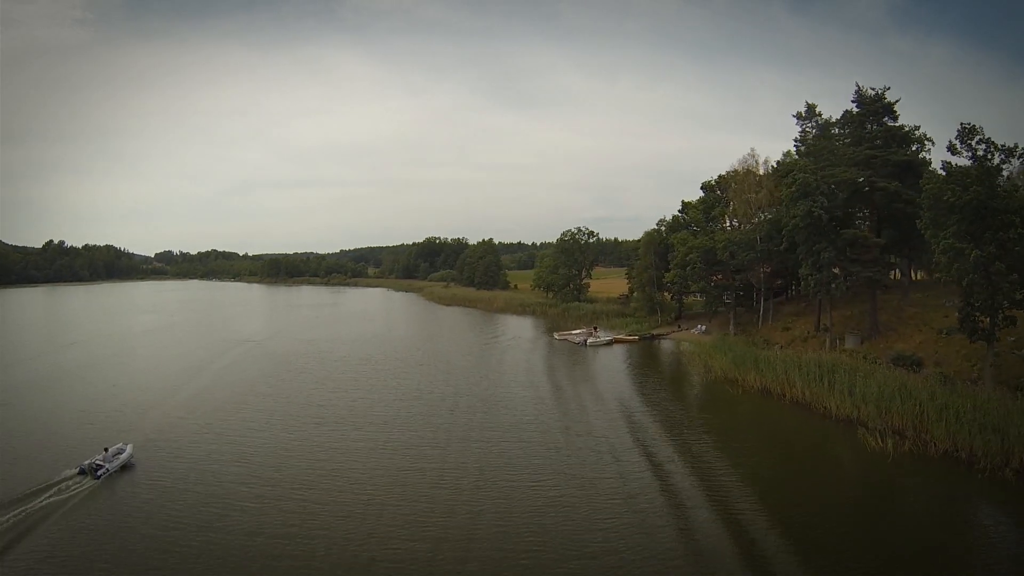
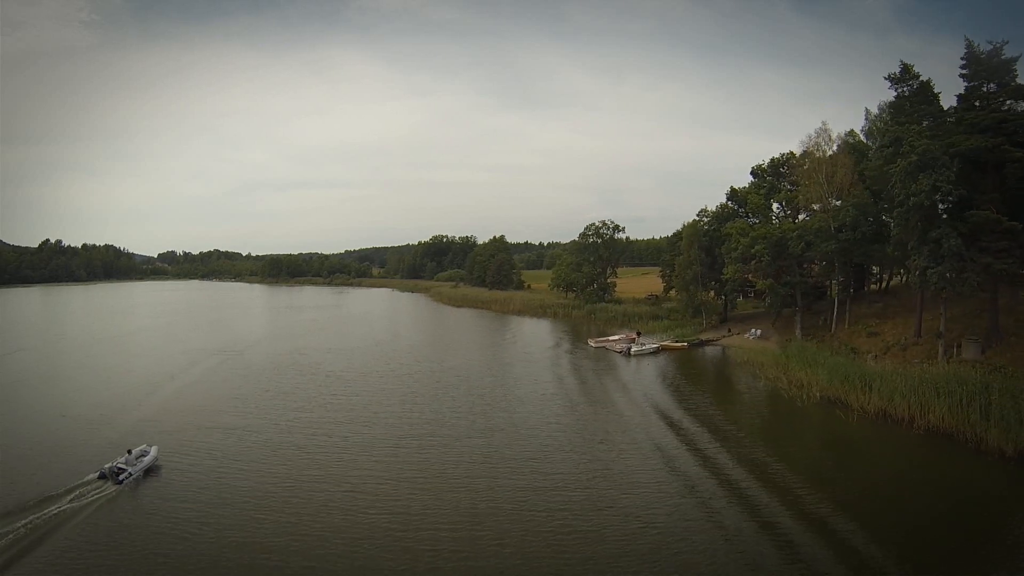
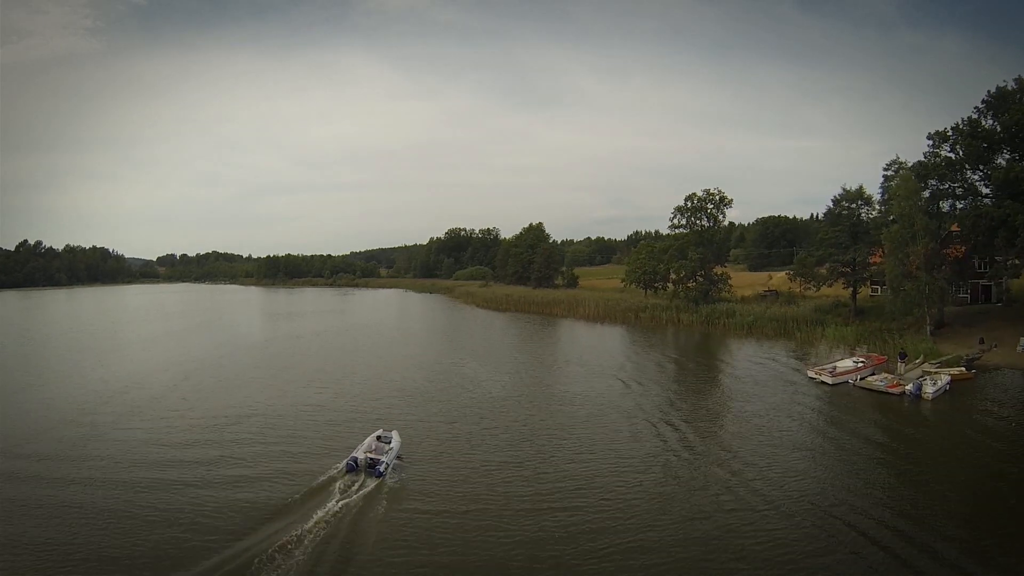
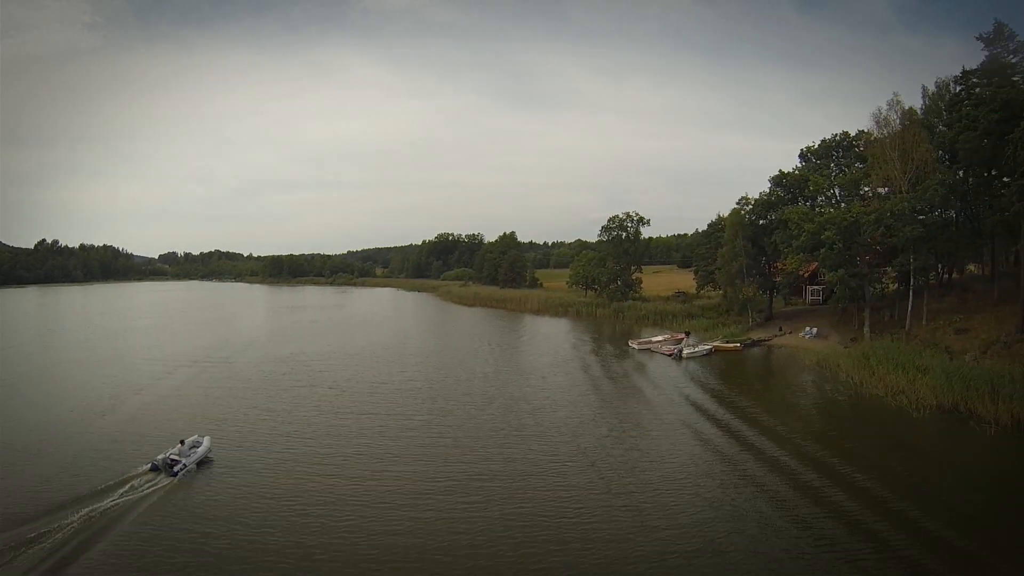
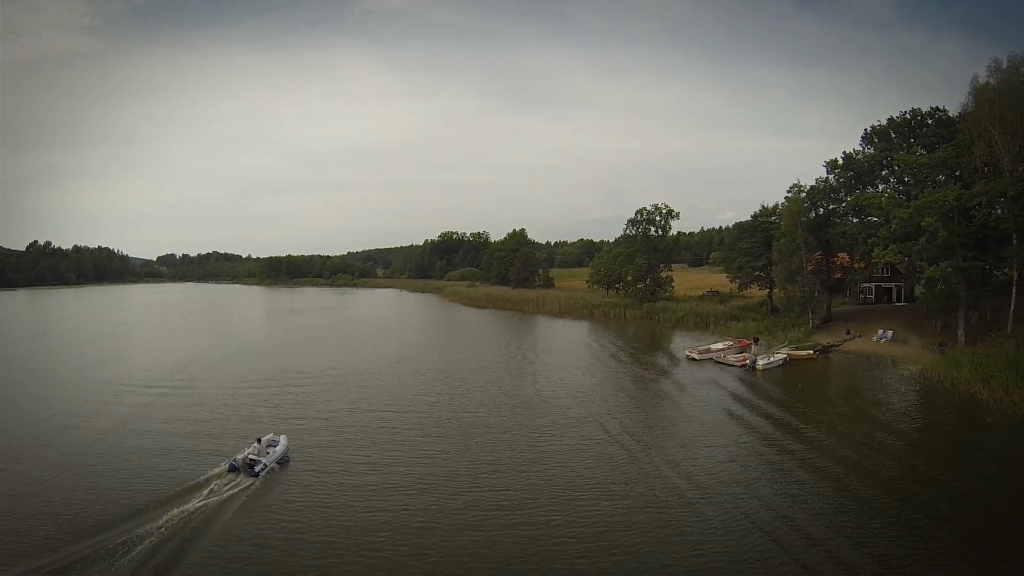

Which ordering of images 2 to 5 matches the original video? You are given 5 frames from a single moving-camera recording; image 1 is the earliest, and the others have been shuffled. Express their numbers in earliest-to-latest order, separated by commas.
2, 4, 5, 3
